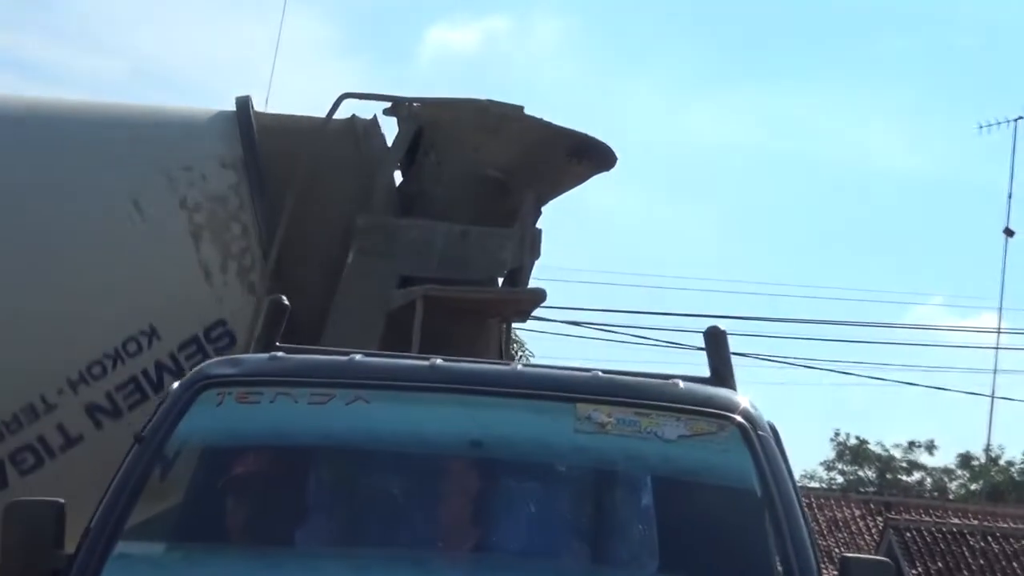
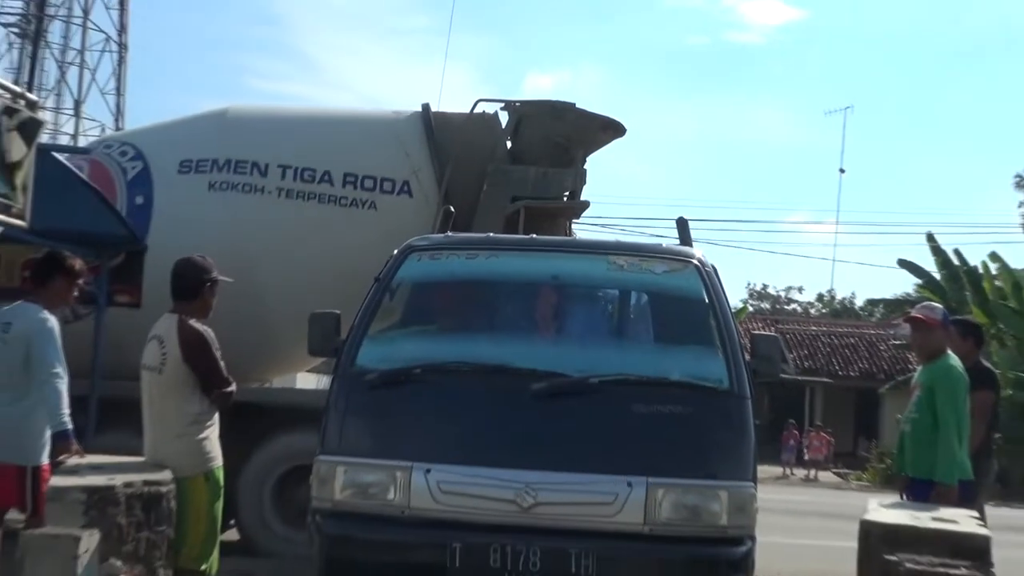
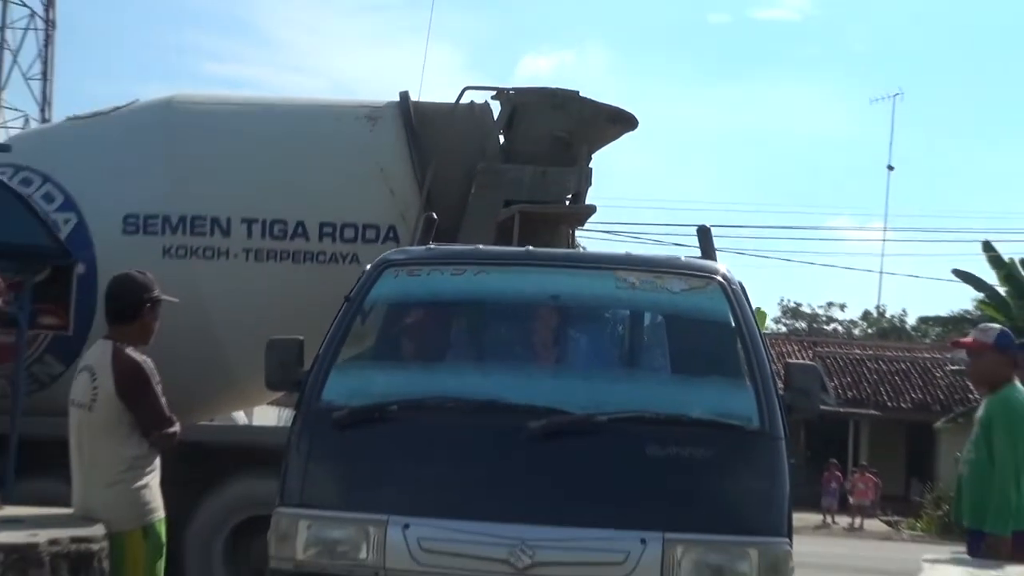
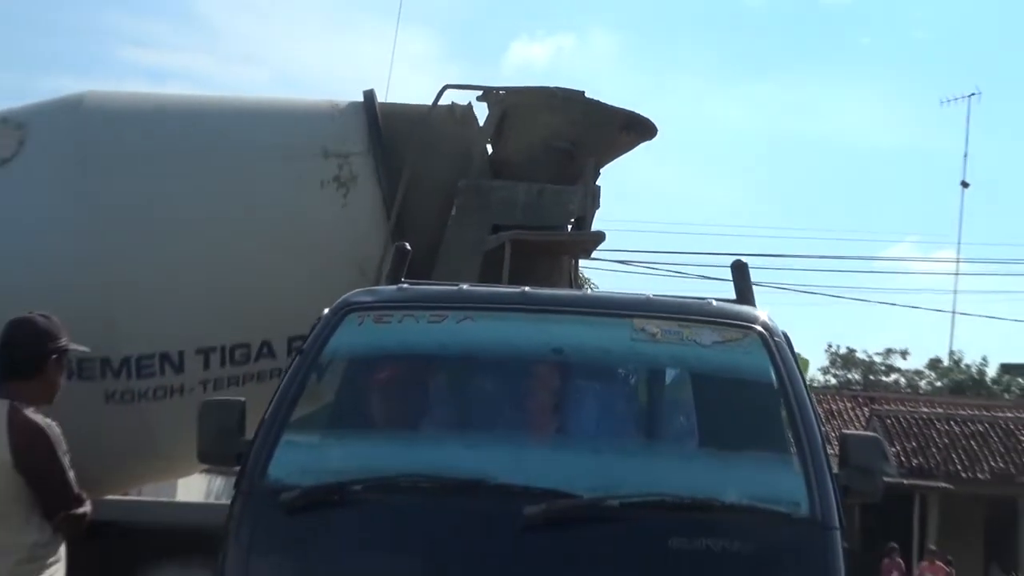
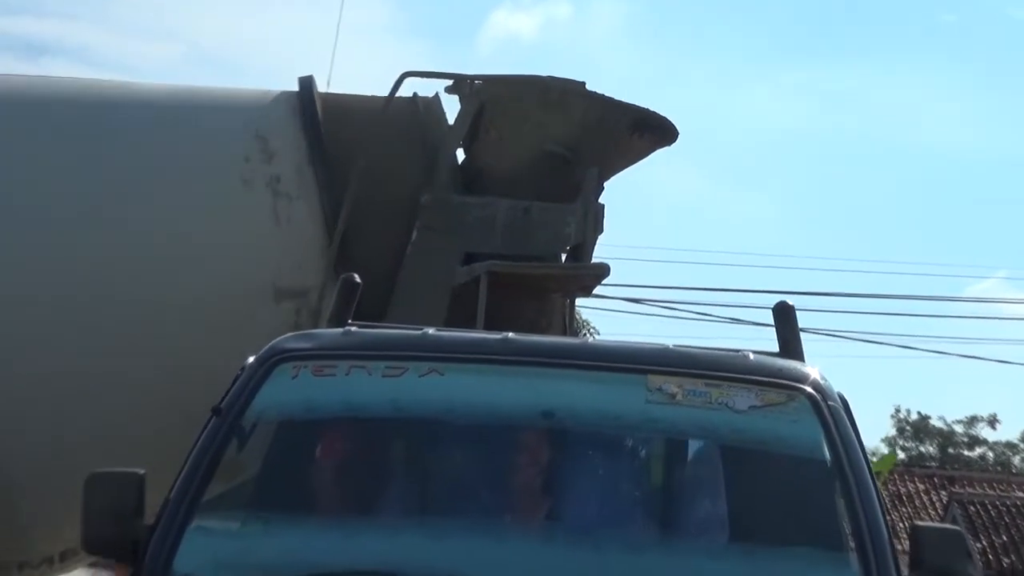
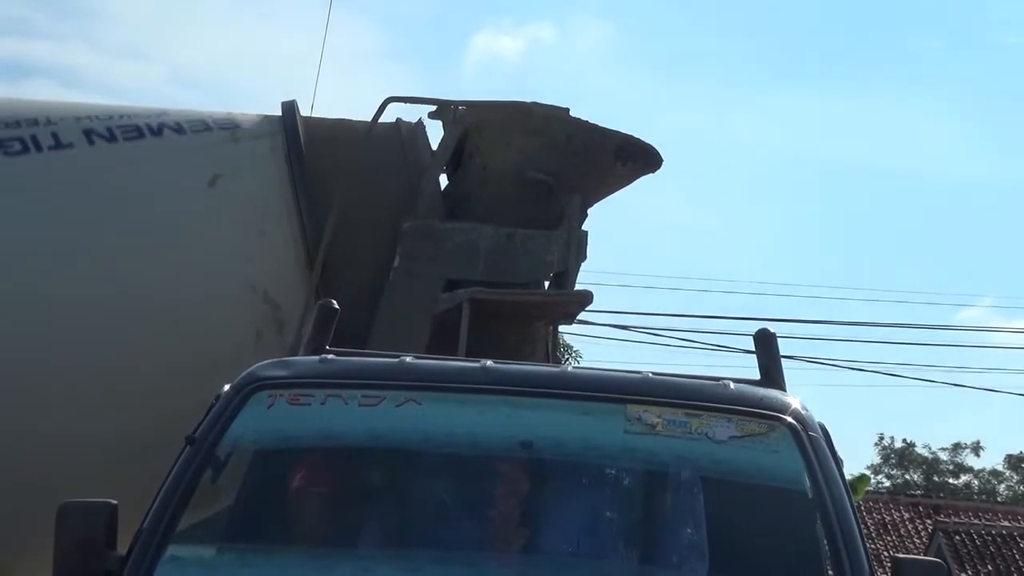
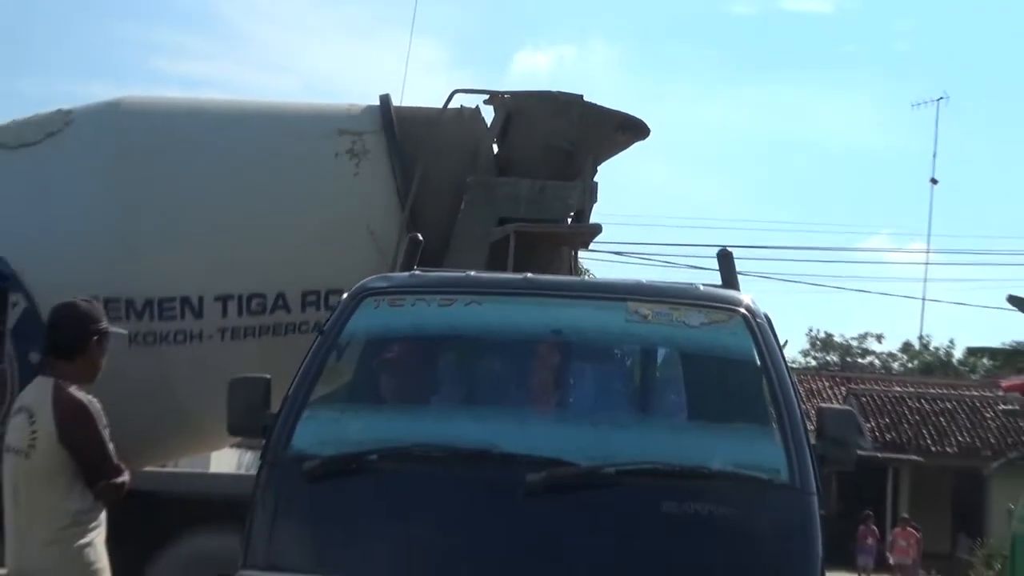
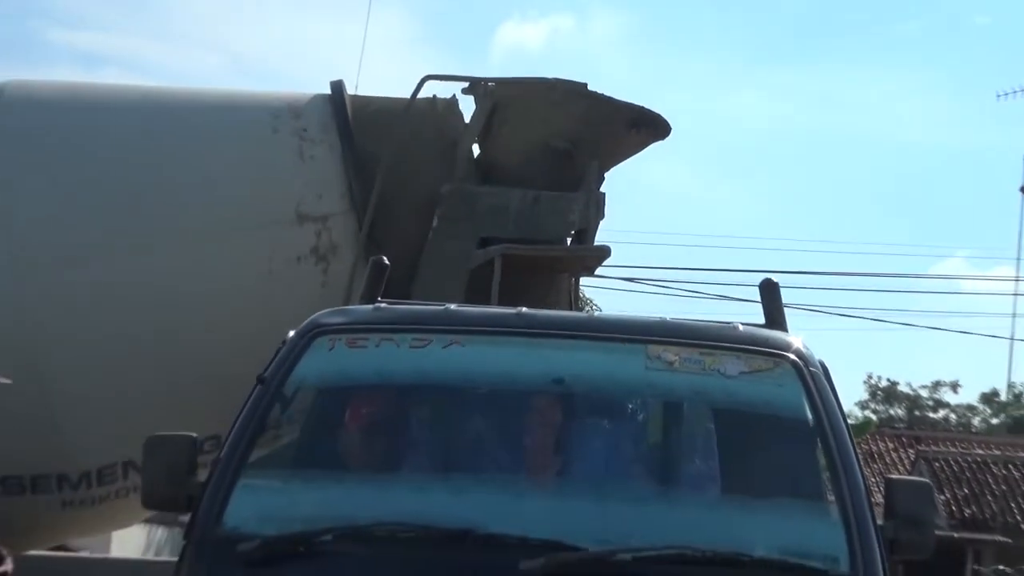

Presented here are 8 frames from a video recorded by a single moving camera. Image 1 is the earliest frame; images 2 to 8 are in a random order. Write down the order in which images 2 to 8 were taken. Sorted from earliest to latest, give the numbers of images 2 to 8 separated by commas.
6, 5, 8, 4, 7, 3, 2
